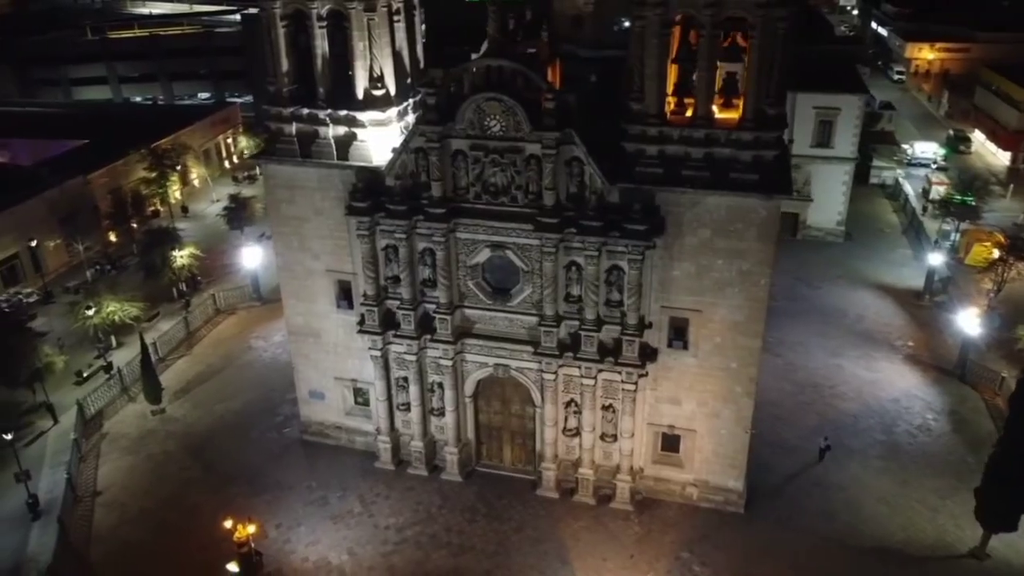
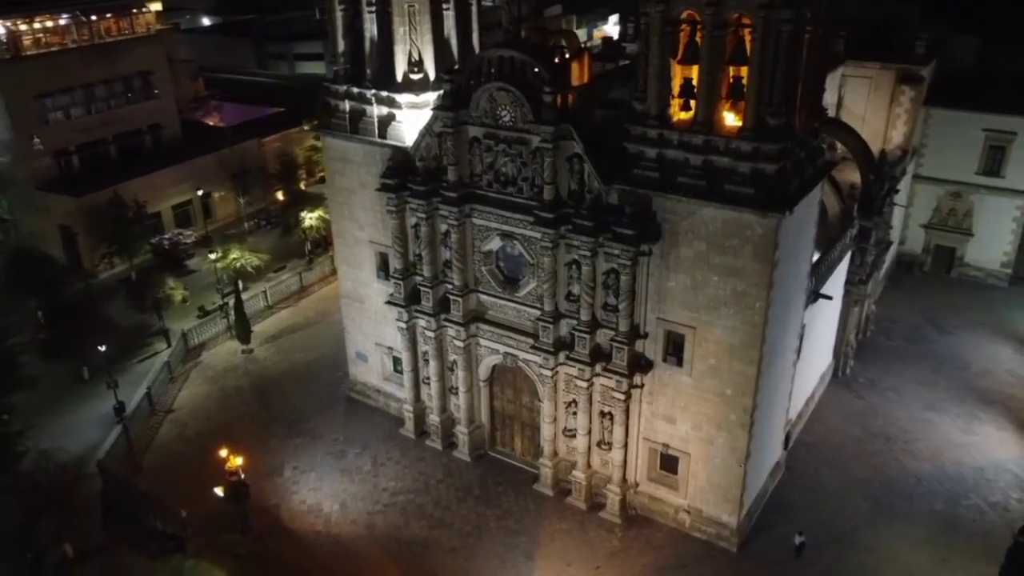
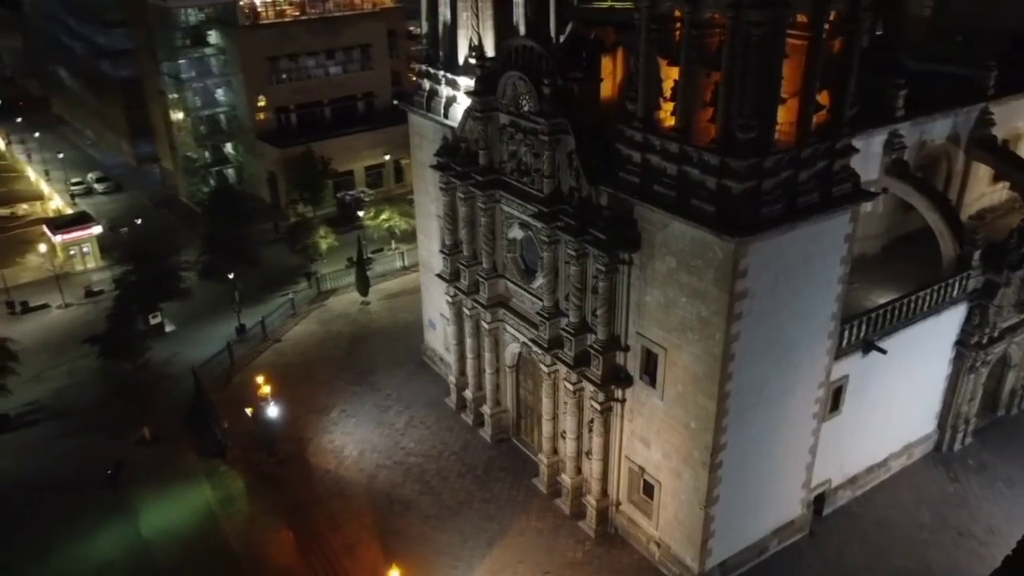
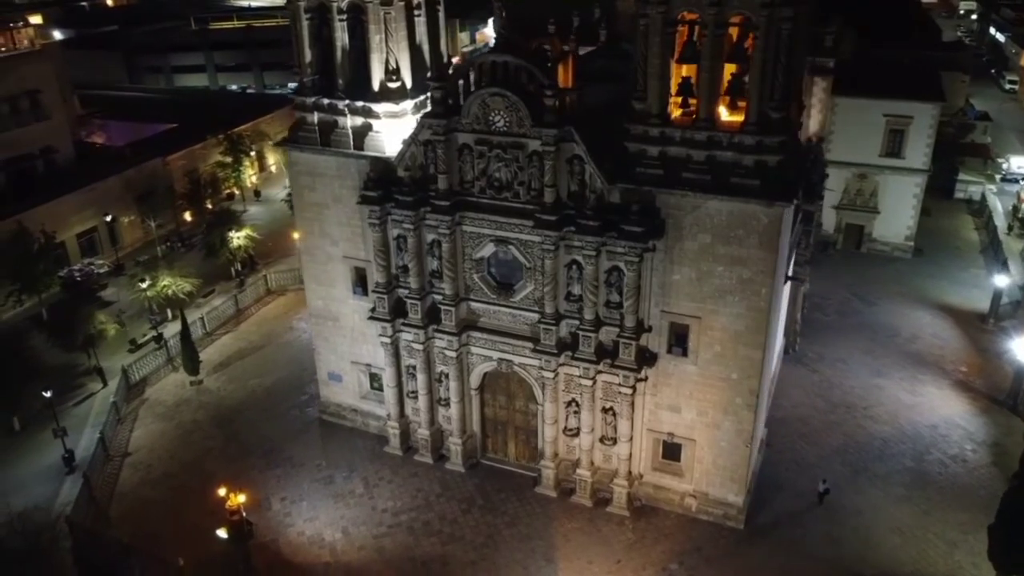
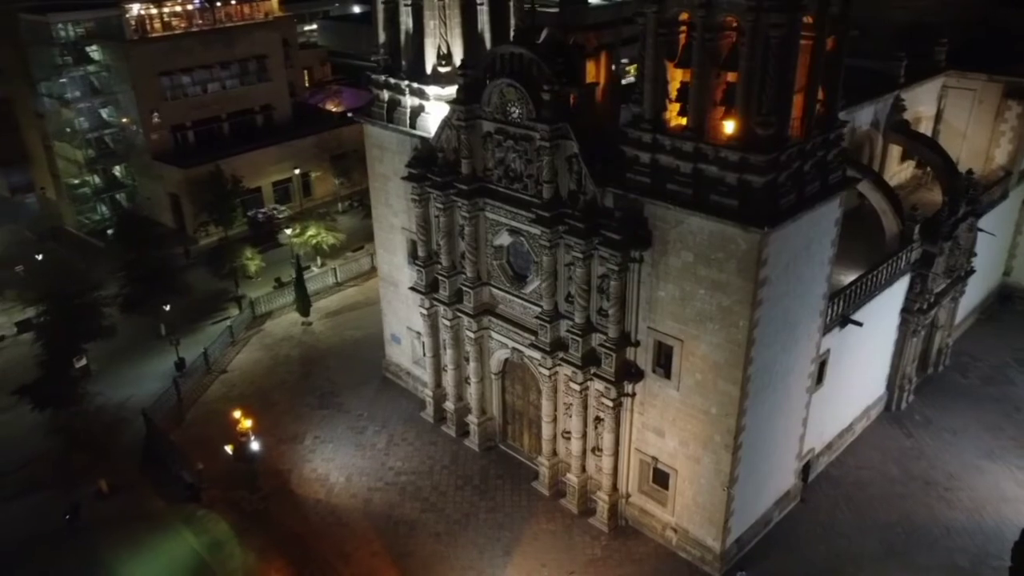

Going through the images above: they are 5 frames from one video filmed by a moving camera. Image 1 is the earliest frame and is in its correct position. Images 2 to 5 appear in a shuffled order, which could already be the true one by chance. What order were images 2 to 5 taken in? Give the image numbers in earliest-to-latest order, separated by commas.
4, 2, 5, 3
